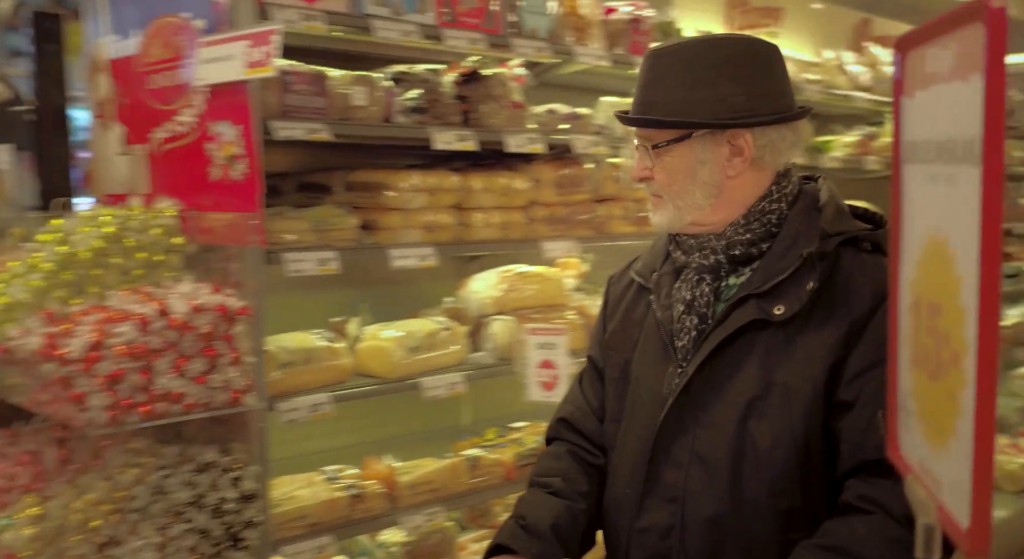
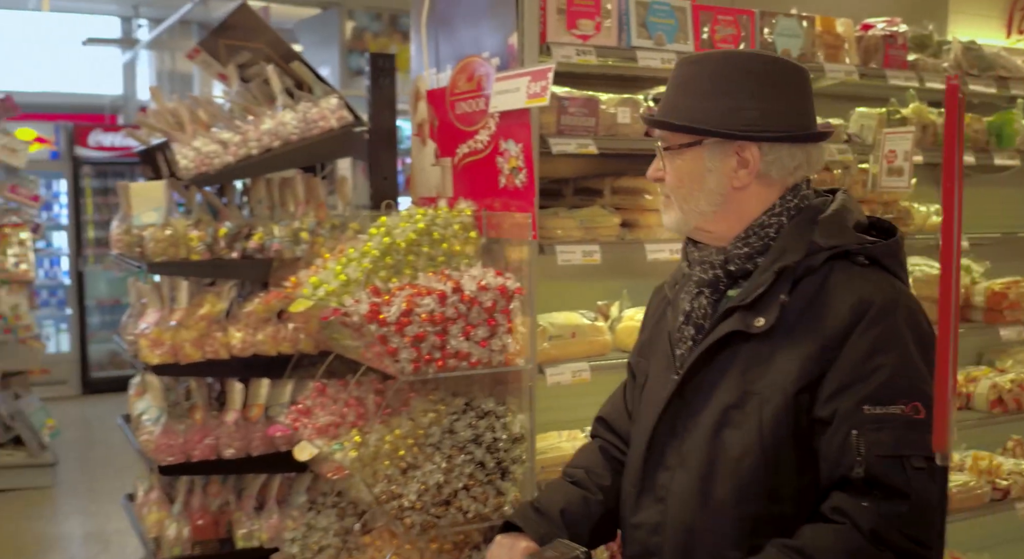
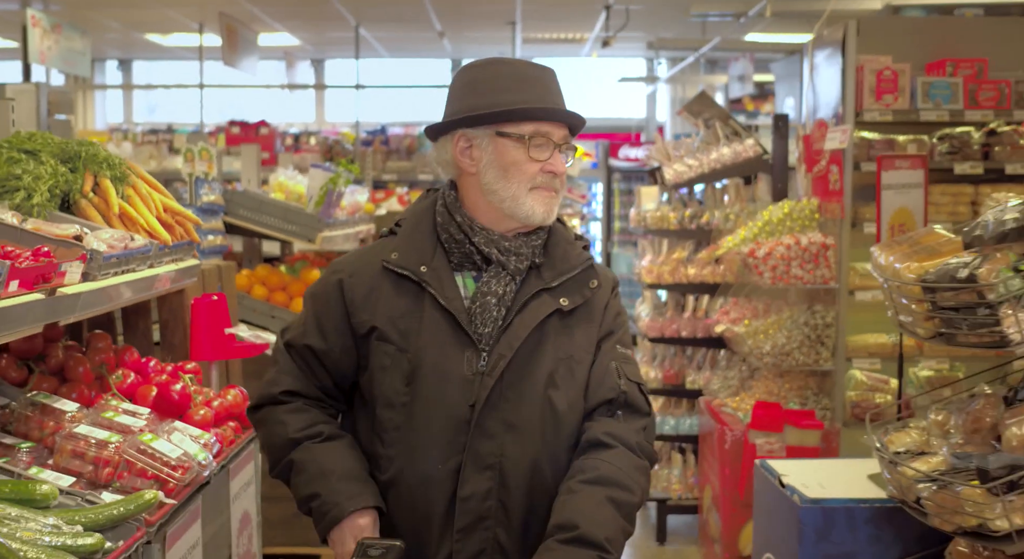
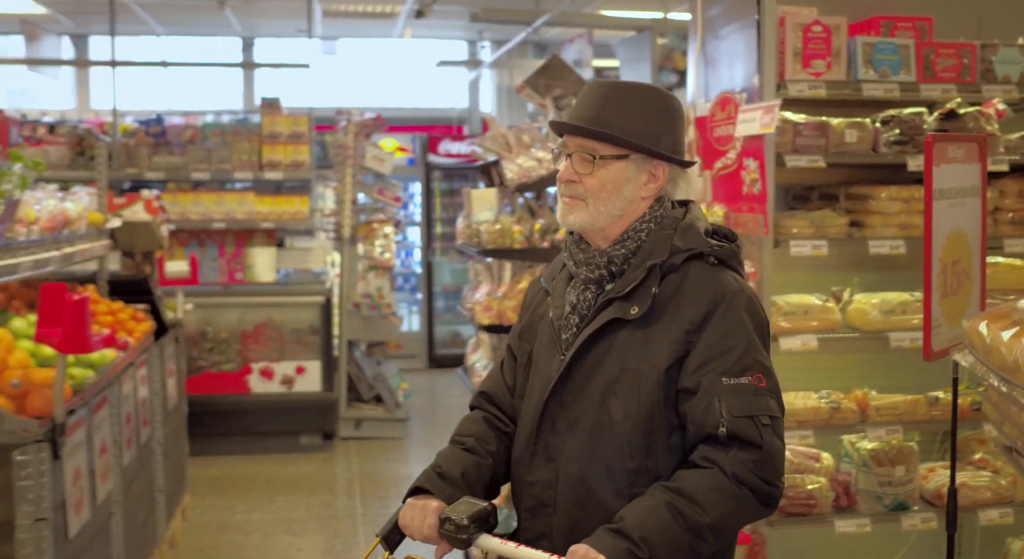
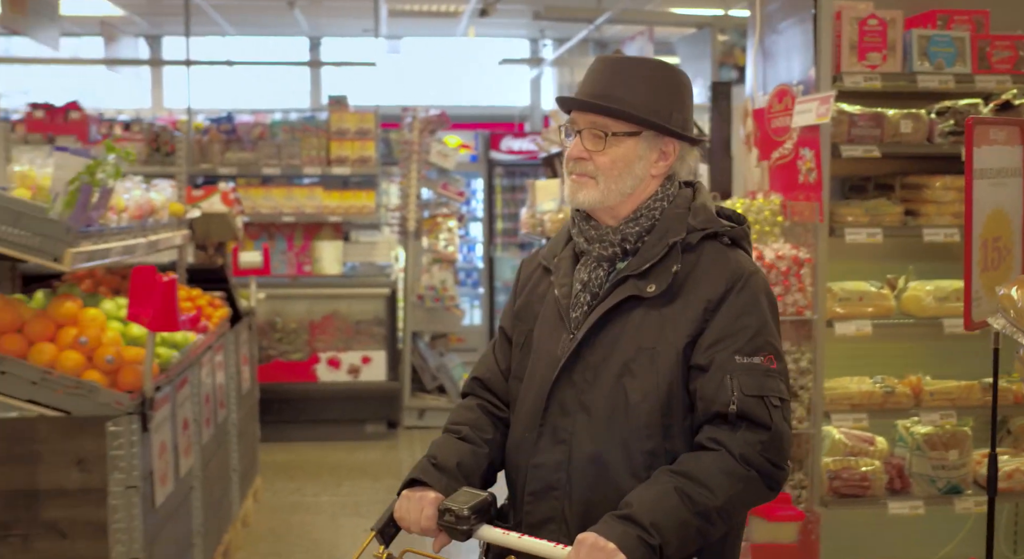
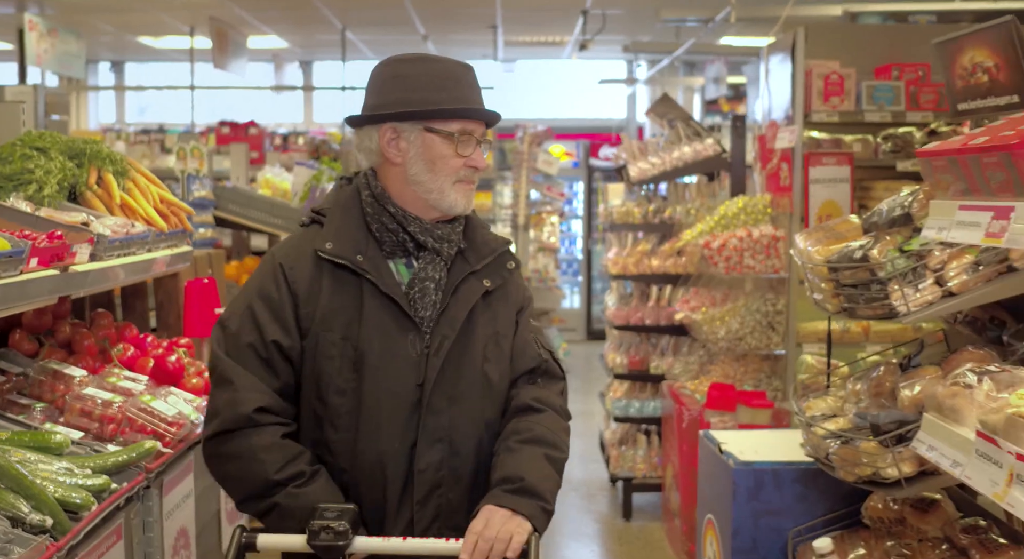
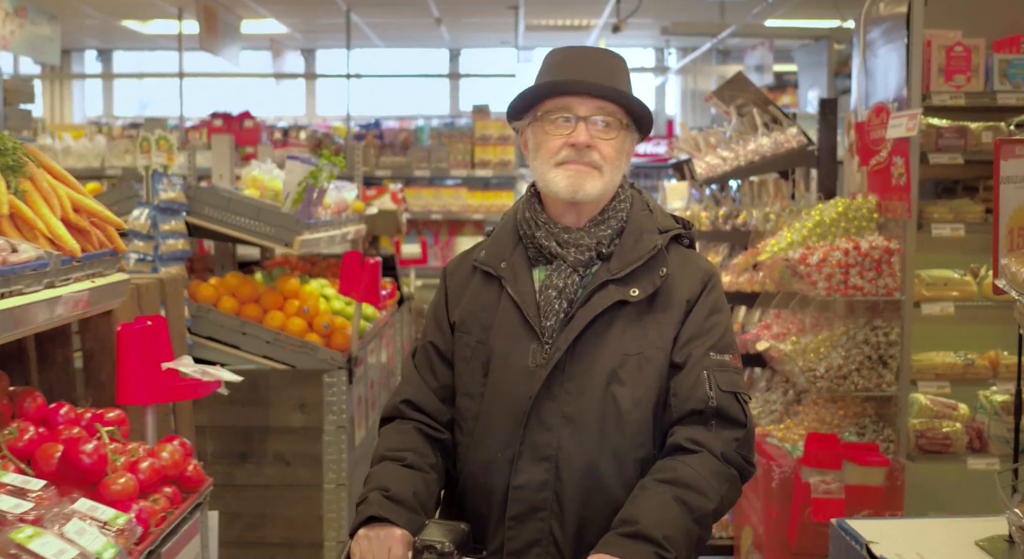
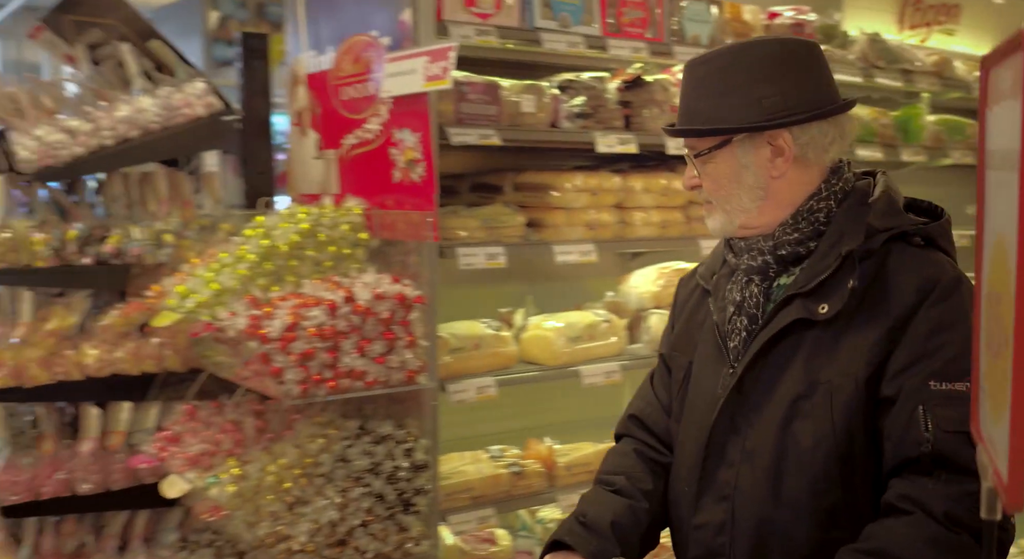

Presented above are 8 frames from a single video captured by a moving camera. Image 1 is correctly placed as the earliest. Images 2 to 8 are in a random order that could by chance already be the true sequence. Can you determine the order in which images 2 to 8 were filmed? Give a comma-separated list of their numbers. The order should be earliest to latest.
8, 2, 4, 5, 7, 3, 6
